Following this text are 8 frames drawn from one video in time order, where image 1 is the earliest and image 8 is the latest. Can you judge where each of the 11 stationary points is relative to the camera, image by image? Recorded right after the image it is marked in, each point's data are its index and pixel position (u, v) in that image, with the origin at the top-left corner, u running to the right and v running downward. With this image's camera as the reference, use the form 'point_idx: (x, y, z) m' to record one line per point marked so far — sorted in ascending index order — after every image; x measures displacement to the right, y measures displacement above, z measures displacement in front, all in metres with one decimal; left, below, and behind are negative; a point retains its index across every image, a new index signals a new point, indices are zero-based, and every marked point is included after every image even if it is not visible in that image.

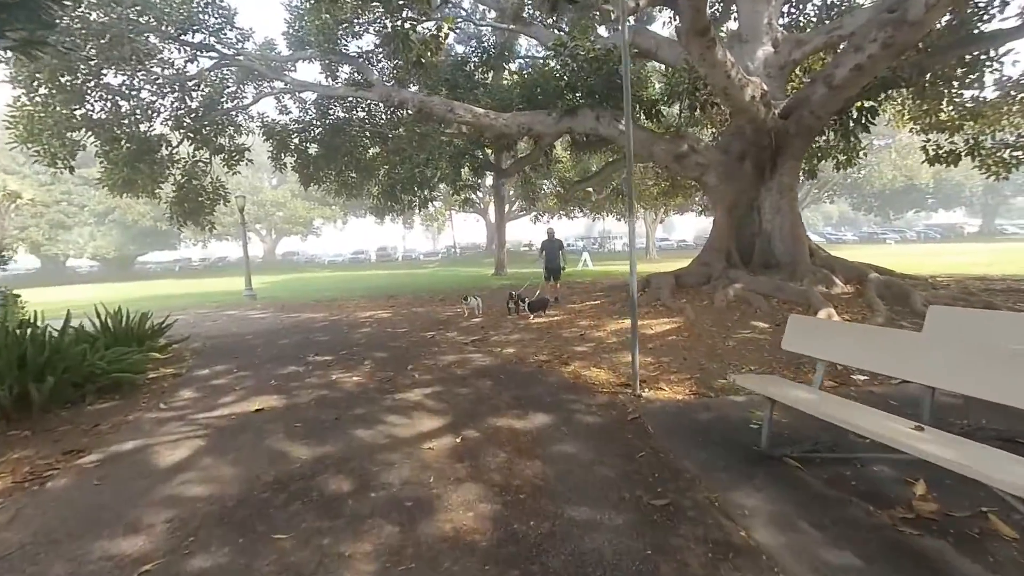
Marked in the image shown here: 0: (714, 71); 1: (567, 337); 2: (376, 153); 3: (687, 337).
0: (+3.6, +3.9, +10.6) m
1: (+1.2, -1.1, +9.9) m
2: (-4.5, +4.3, +18.7) m
3: (+3.1, -0.8, +9.5) m
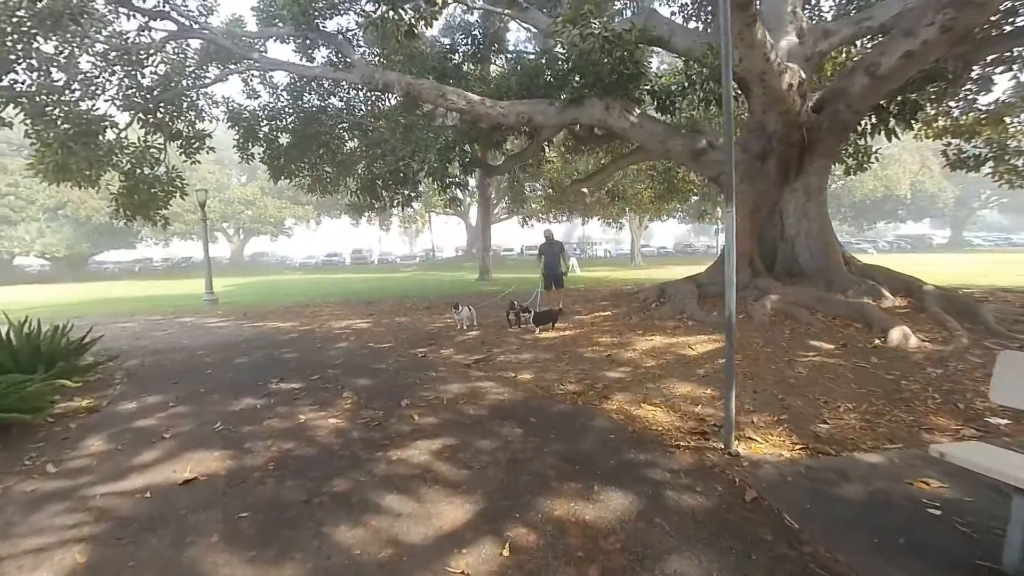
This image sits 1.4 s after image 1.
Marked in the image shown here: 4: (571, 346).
0: (+3.7, +3.7, +9.2) m
1: (+1.3, -1.3, +8.3) m
2: (-4.7, +4.2, +16.9) m
3: (+3.2, -1.0, +8.1) m
4: (+1.0, -1.2, +9.0) m
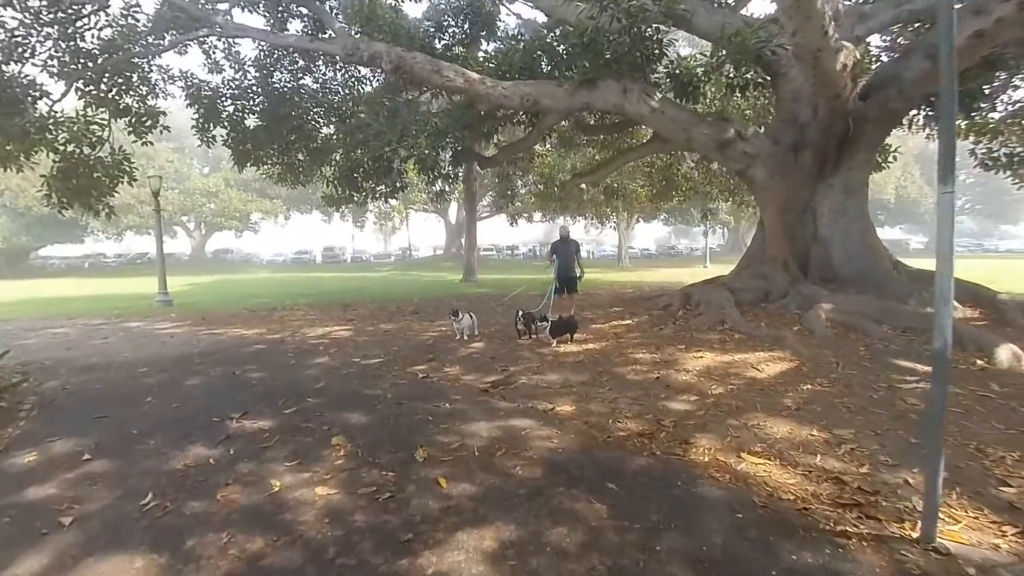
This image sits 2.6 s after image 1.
0: (+4.0, +3.6, +7.9) m
1: (+1.6, -1.4, +6.9) m
2: (-4.8, +4.1, +15.2) m
3: (+3.5, -1.0, +6.7) m
4: (+1.2, -1.3, +7.6) m
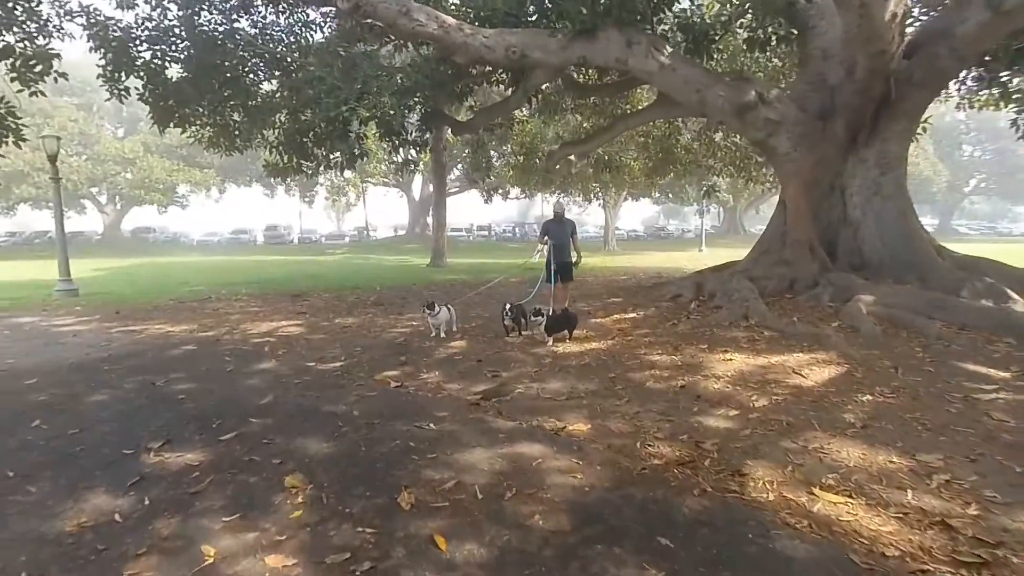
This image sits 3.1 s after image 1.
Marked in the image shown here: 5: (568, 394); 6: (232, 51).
0: (+3.9, +3.7, +6.8) m
1: (+1.6, -1.3, +5.7) m
2: (-5.3, +4.4, +13.4) m
3: (+3.5, -1.0, +5.7) m
4: (+1.2, -1.2, +6.4) m
5: (+0.6, -1.2, +6.7) m
6: (-5.8, +4.9, +12.5) m
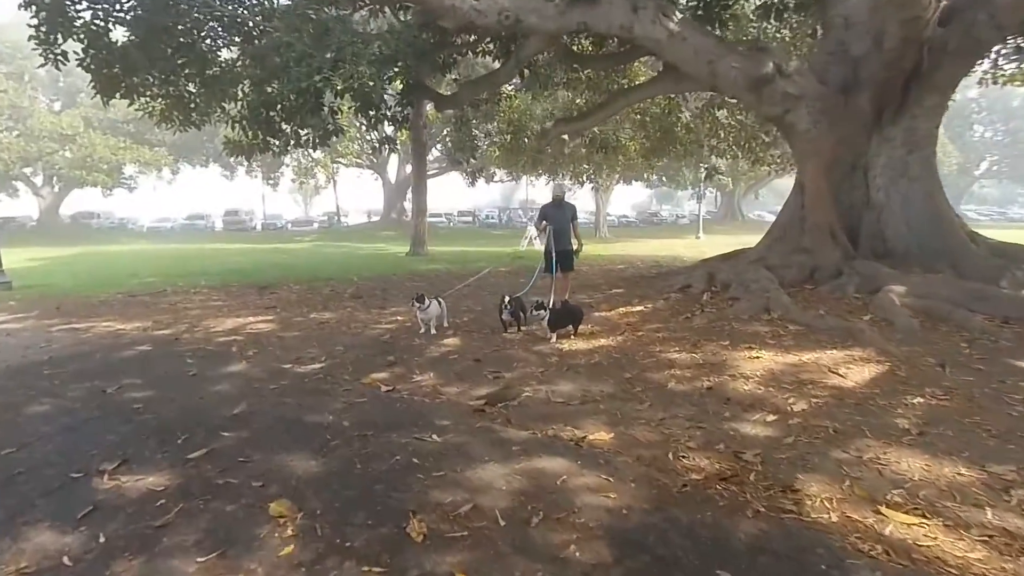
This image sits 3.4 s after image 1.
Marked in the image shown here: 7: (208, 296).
0: (+4.0, +3.8, +6.3) m
1: (+1.7, -1.2, +5.2) m
2: (-5.5, +4.5, +12.5) m
3: (+3.6, -0.9, +5.2) m
4: (+1.3, -1.1, +5.8) m
5: (+0.7, -1.1, +6.1) m
6: (-5.9, +5.0, +11.5) m
7: (-6.3, -0.2, +12.3) m
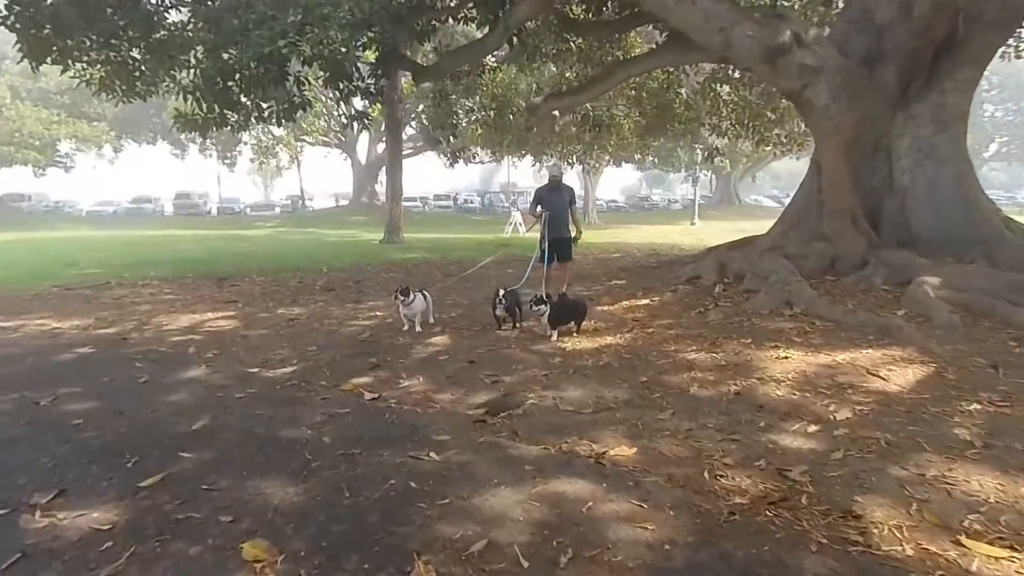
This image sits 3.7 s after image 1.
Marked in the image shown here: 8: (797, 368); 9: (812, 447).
0: (+4.0, +3.8, +5.8) m
1: (+1.8, -1.2, +4.6) m
2: (-5.8, +4.6, +11.6) m
3: (+3.7, -0.9, +4.7) m
4: (+1.3, -1.1, +5.2) m
5: (+0.8, -1.1, +5.5) m
6: (-6.1, +5.1, +10.6) m
7: (-6.5, -0.1, +11.4) m
8: (+2.7, -0.8, +5.6) m
9: (+2.2, -1.2, +4.4) m
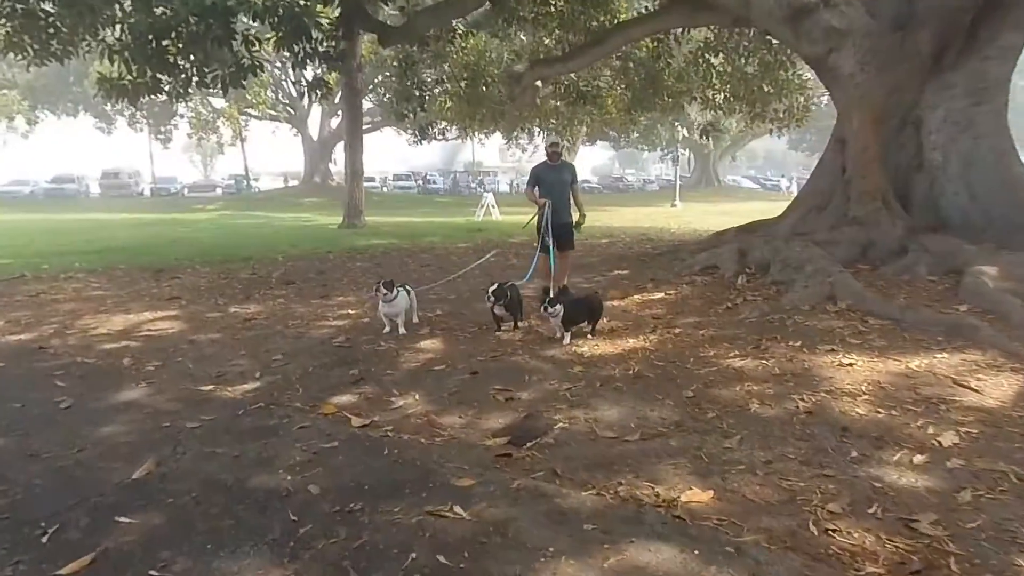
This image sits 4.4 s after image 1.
0: (+4.2, +3.8, +4.9) m
1: (+2.1, -1.2, +3.7) m
2: (-5.9, +4.7, +10.2) m
3: (+4.0, -0.8, +4.0) m
4: (+1.6, -1.1, +4.3) m
5: (+1.0, -1.1, +4.6) m
6: (-6.2, +5.1, +9.1) m
7: (-6.7, -0.1, +10.0) m
8: (+2.9, -0.7, +4.8) m
9: (+2.5, -1.2, +3.5) m
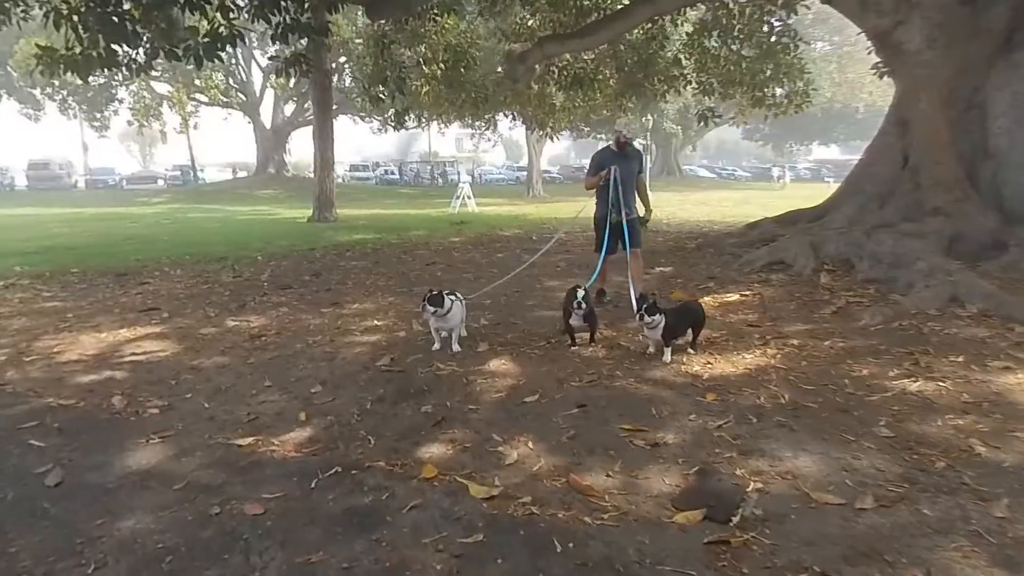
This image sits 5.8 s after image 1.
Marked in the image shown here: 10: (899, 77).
0: (+5.2, +3.8, +4.0) m
1: (+3.3, -1.3, +2.7) m
2: (-5.4, +4.5, +8.4) m
3: (+5.1, -0.9, +3.1) m
4: (+2.7, -1.2, +3.3) m
5: (+2.1, -1.2, +3.5) m
6: (-5.6, +4.9, +7.3) m
7: (-6.0, -0.3, +8.3) m
8: (+4.0, -0.8, +3.9) m
9: (+3.7, -1.3, +2.5) m
10: (+6.3, +3.4, +9.6) m
